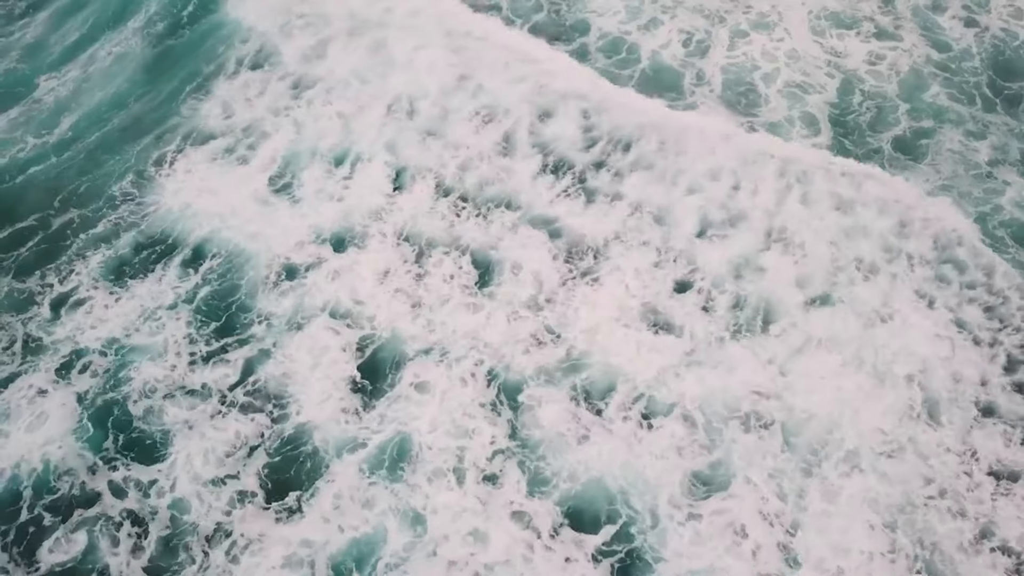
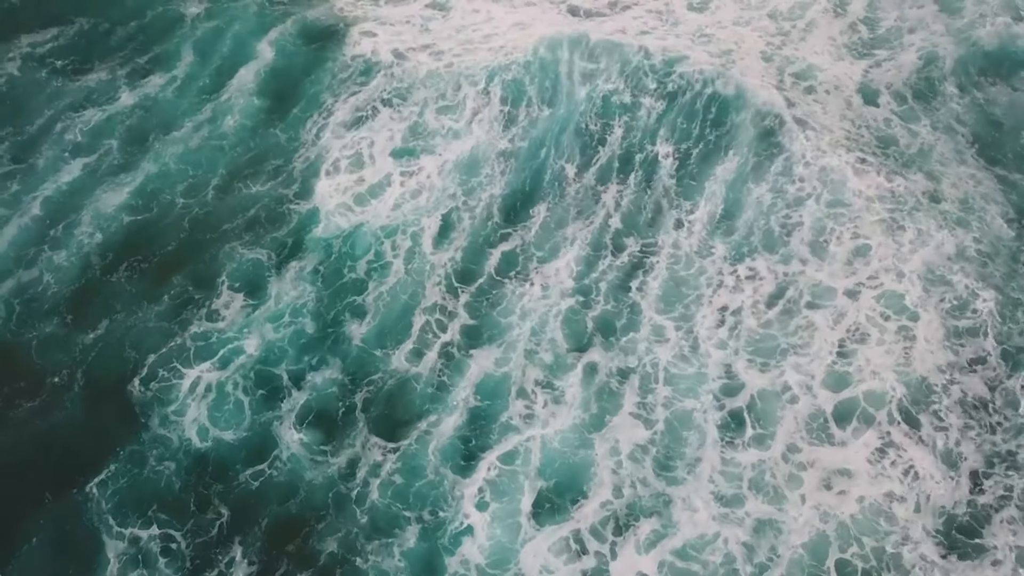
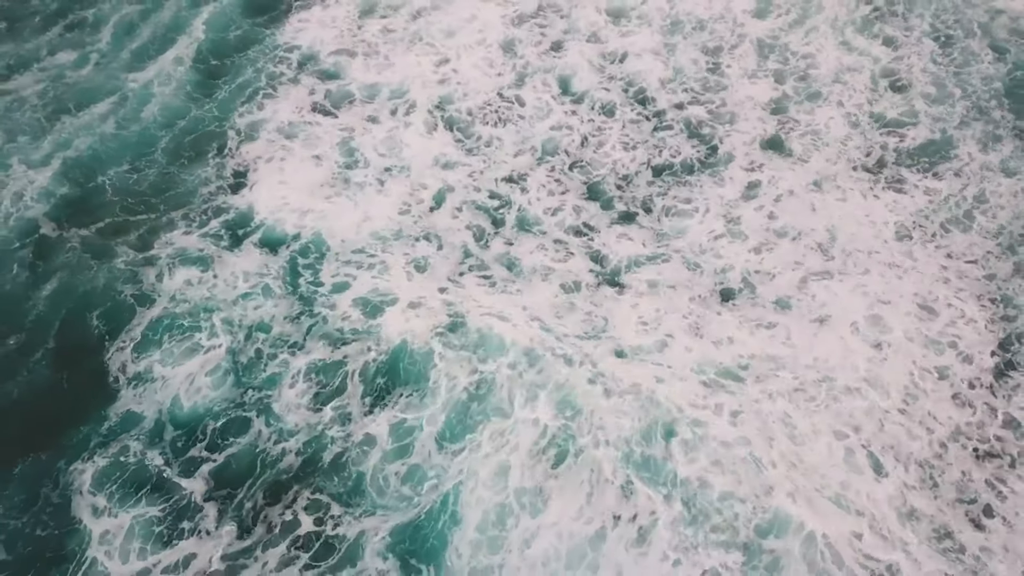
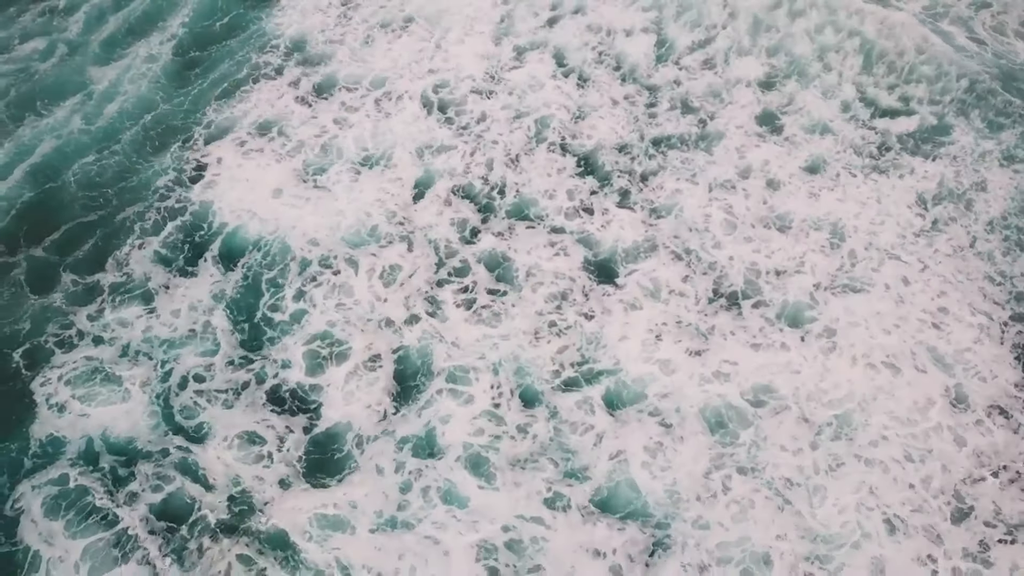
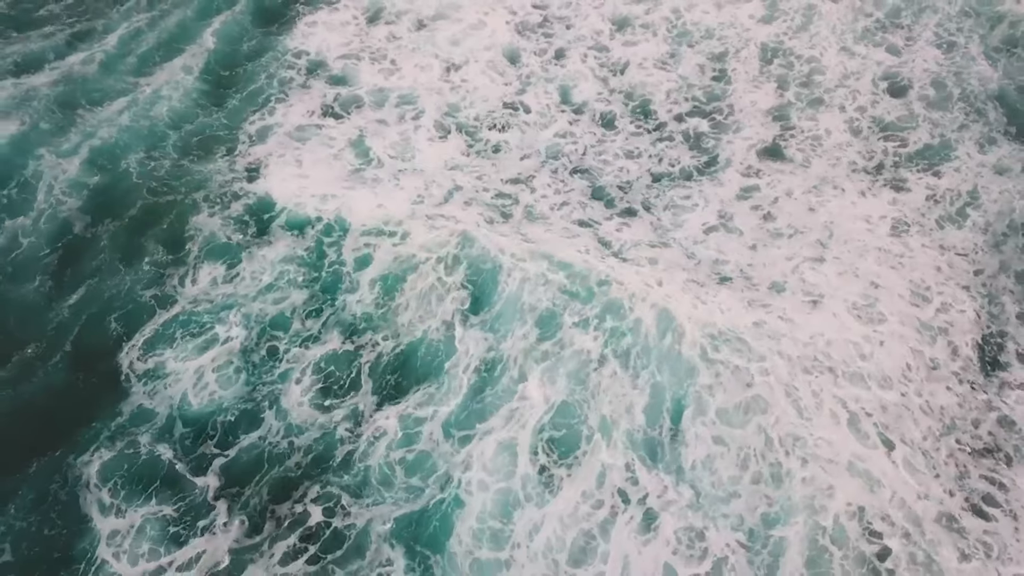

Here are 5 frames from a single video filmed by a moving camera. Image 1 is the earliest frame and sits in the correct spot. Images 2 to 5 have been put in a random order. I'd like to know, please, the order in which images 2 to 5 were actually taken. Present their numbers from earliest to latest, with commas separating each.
4, 3, 5, 2
